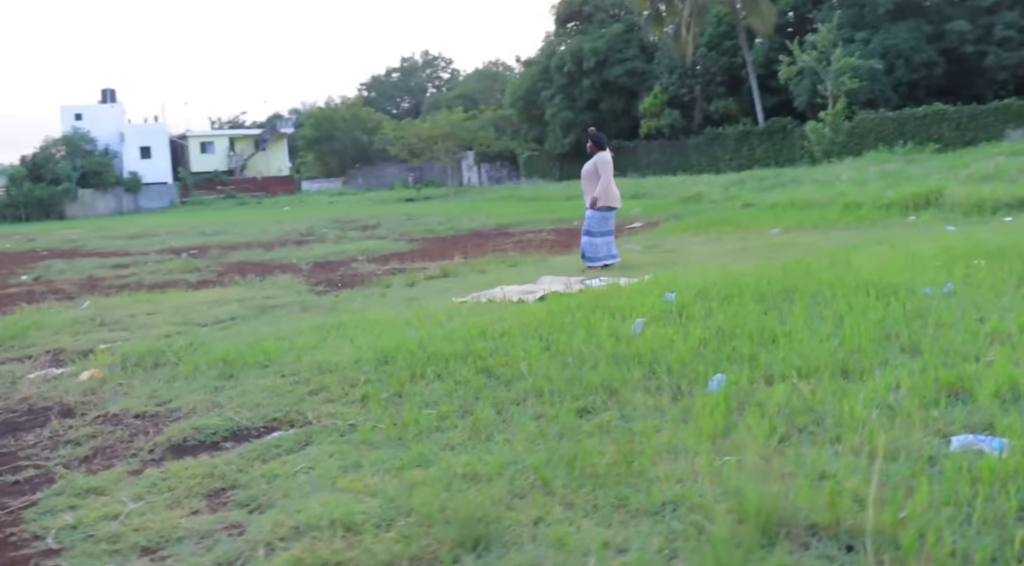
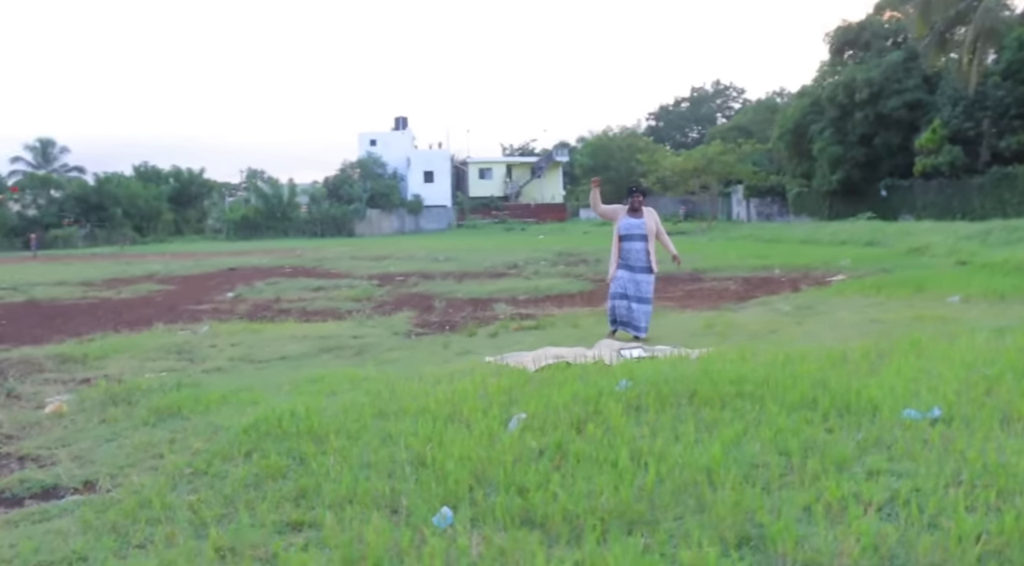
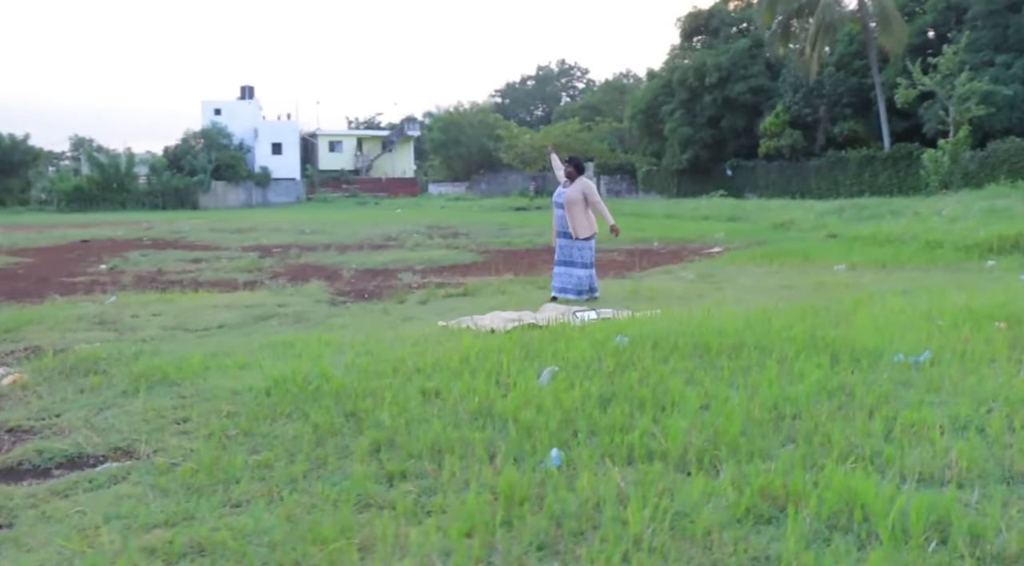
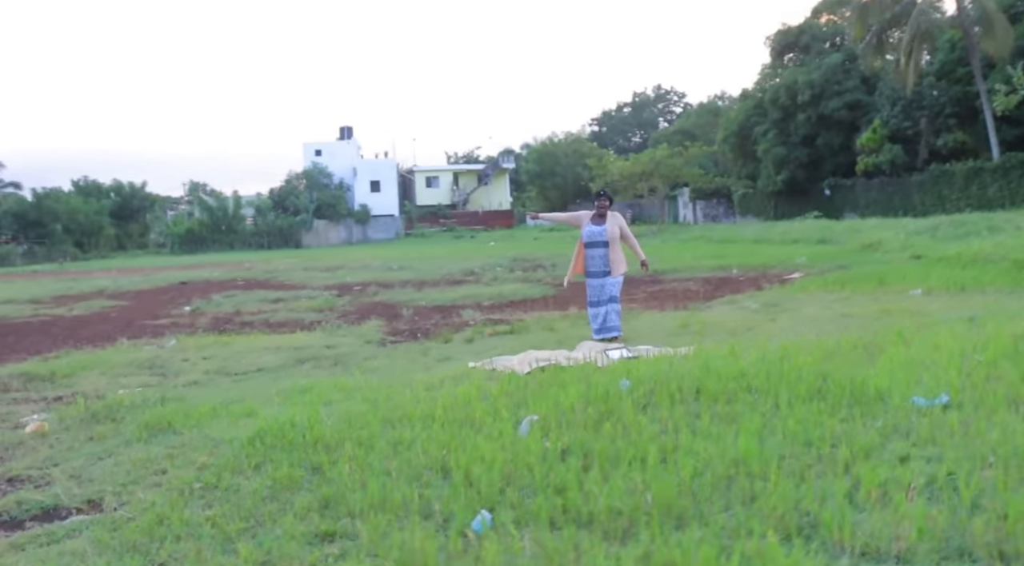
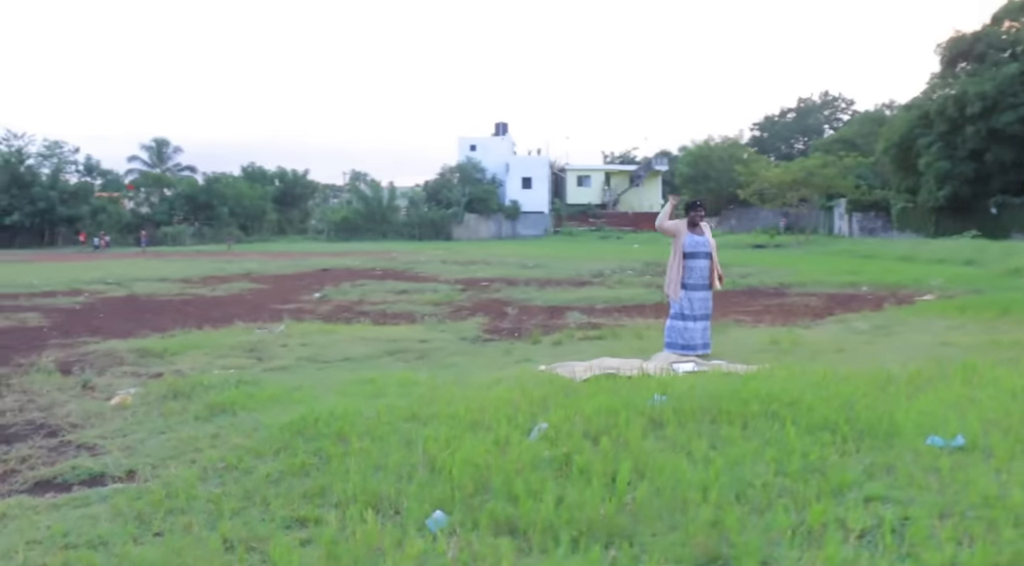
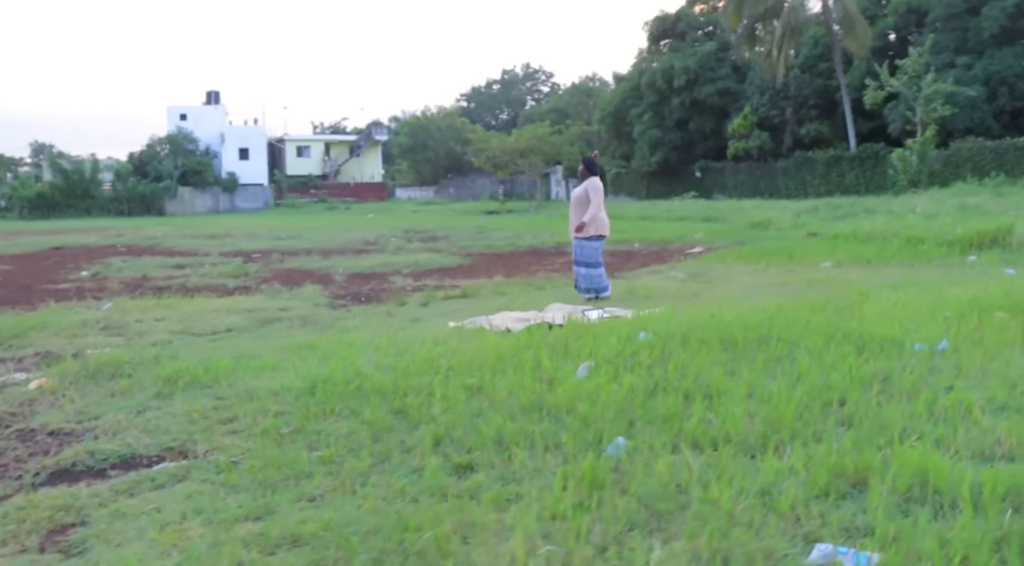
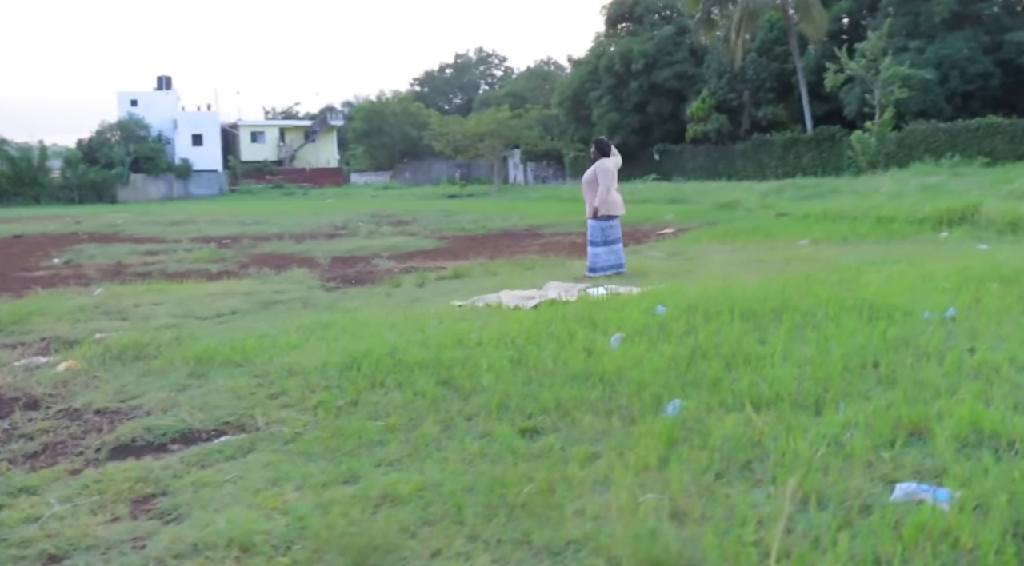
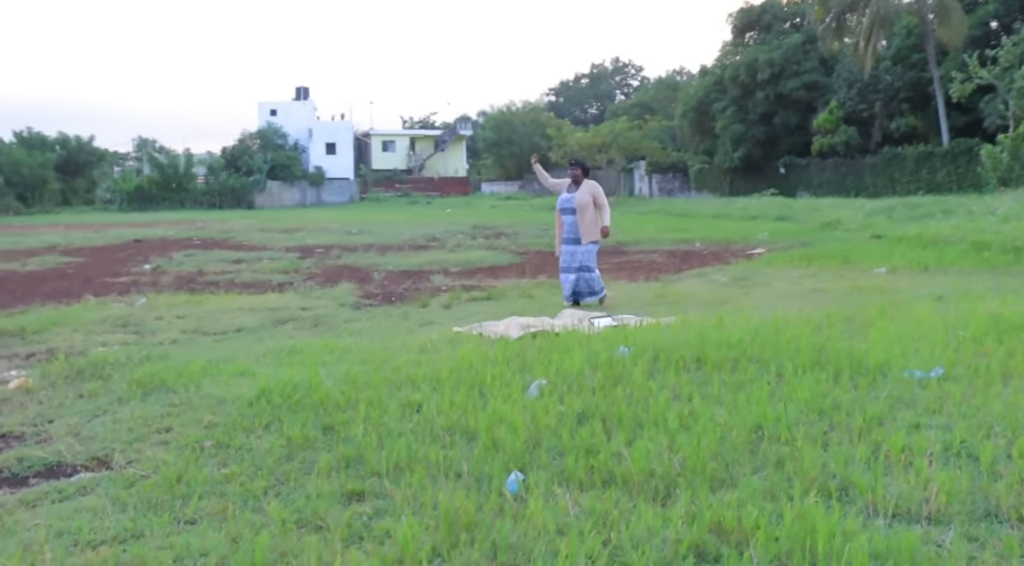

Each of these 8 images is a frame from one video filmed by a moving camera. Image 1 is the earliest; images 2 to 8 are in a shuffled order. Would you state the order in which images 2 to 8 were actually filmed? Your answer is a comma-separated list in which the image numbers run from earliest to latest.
7, 6, 3, 8, 4, 2, 5
